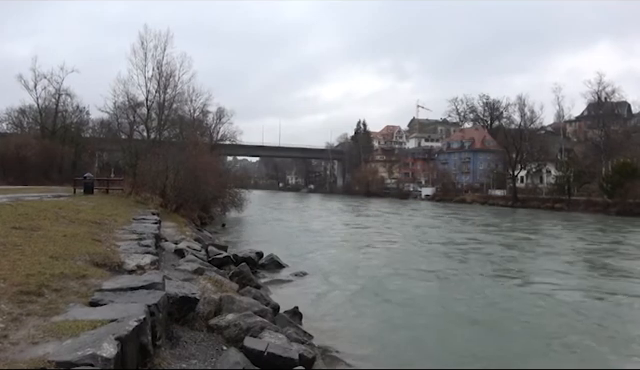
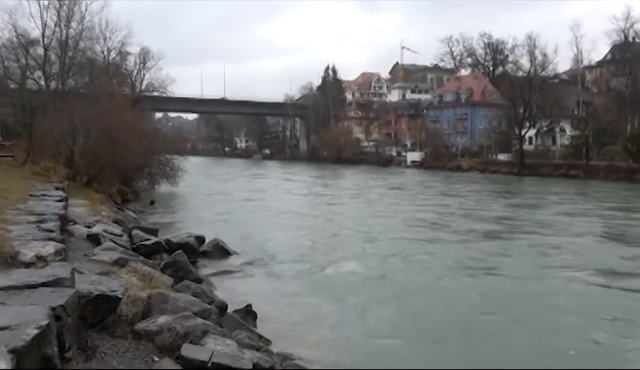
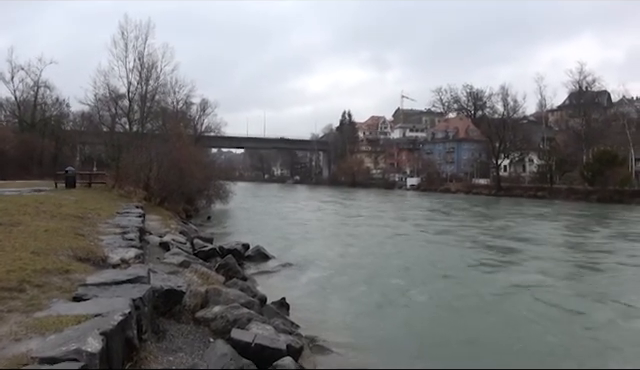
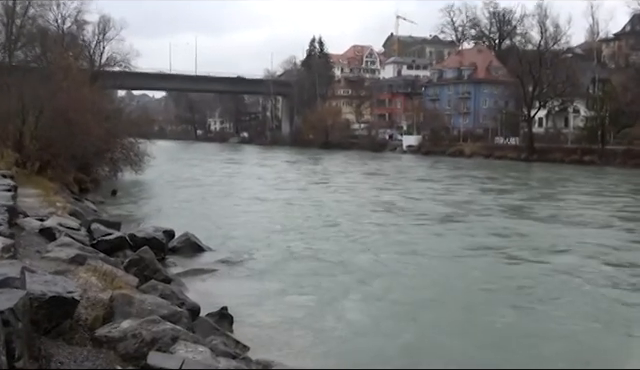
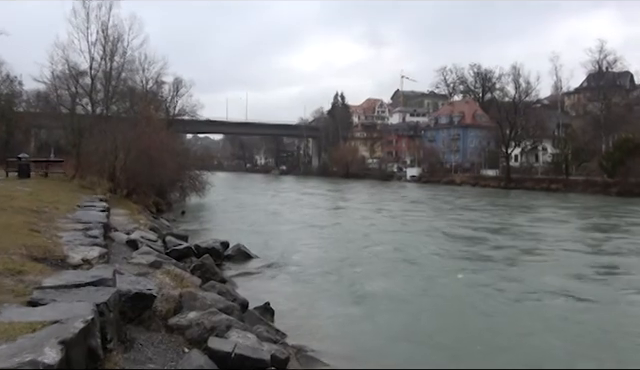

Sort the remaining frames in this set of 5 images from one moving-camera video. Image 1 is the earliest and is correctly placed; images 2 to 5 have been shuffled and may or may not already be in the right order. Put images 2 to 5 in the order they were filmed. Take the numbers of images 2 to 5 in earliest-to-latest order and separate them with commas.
3, 5, 2, 4
